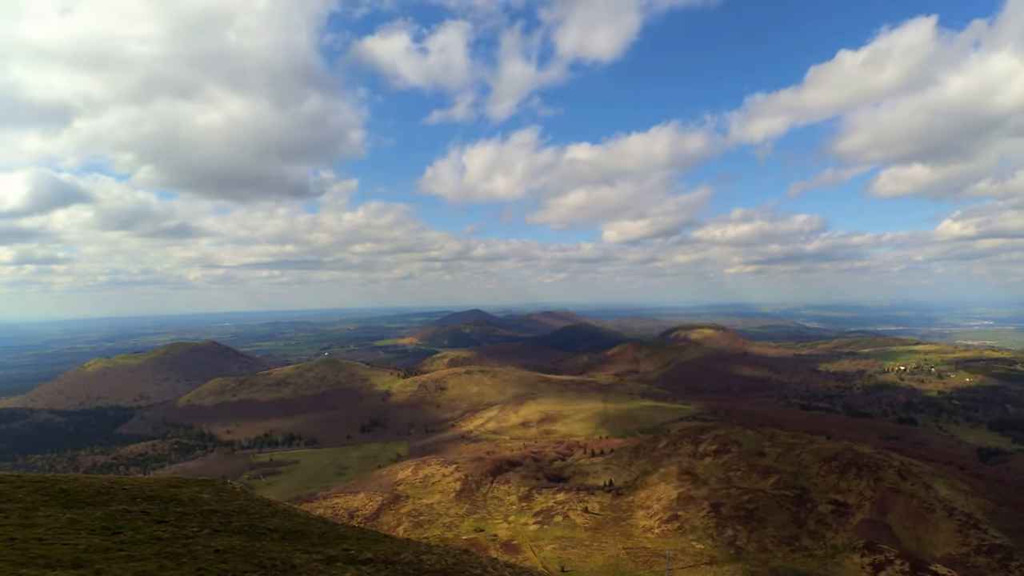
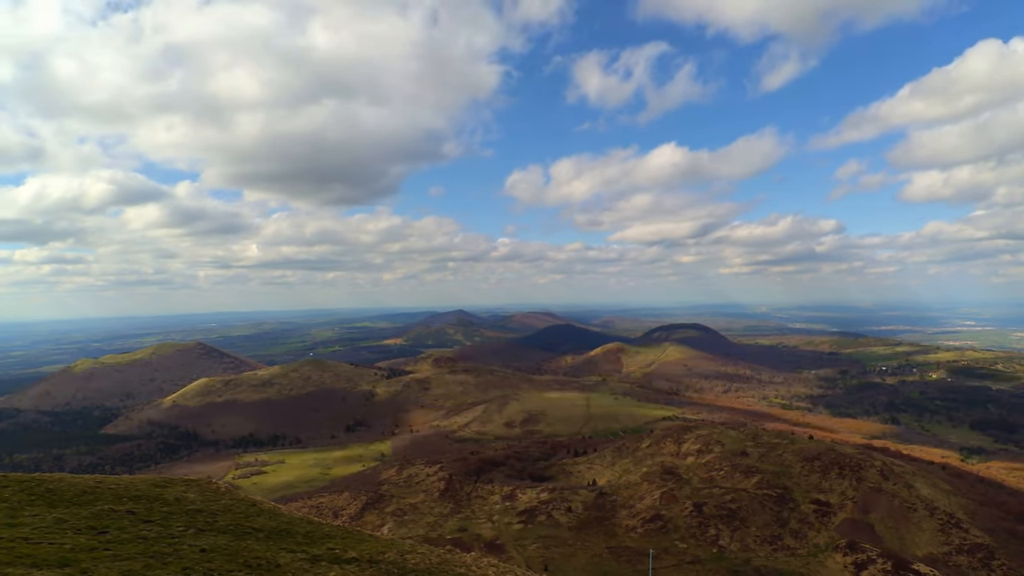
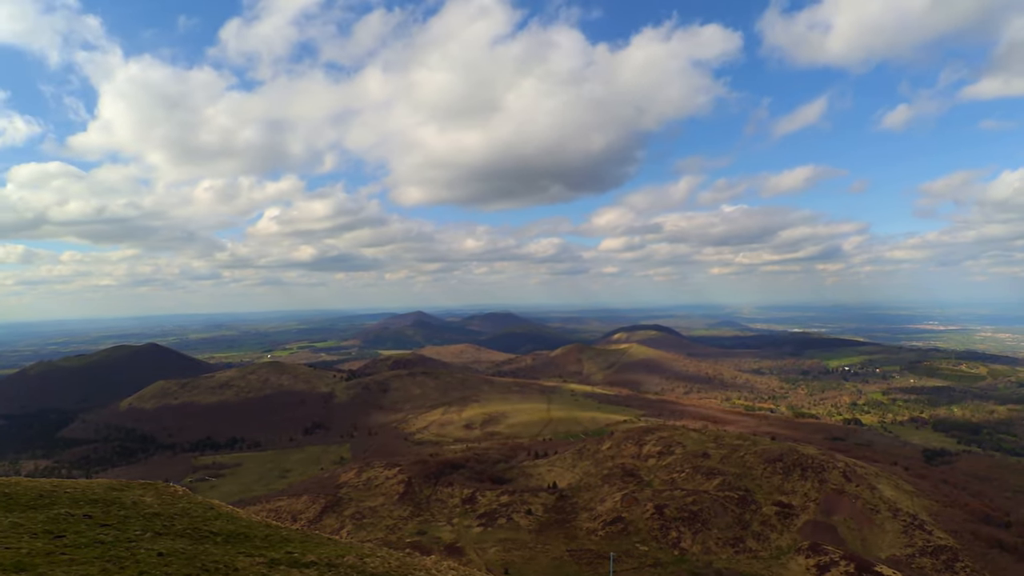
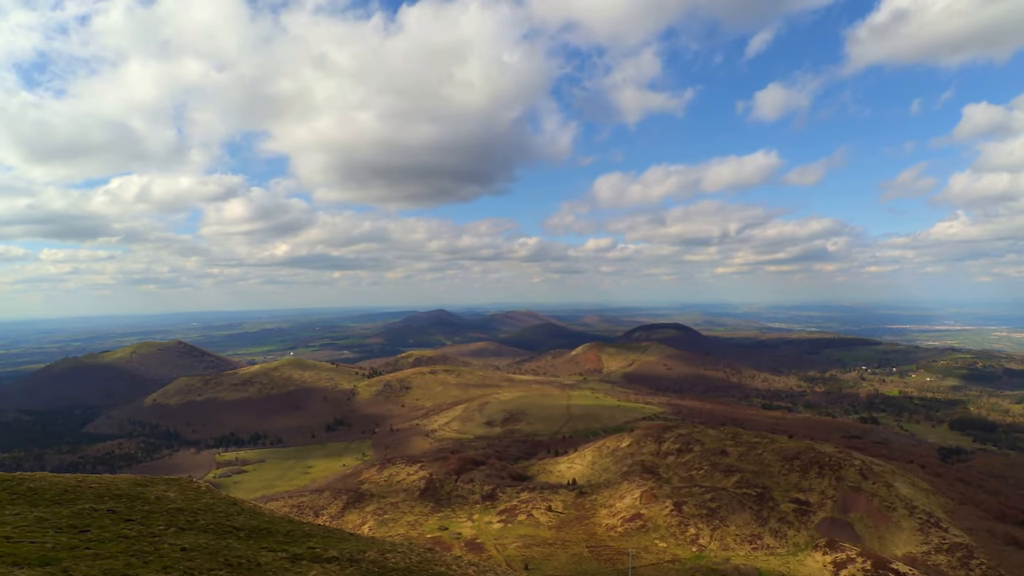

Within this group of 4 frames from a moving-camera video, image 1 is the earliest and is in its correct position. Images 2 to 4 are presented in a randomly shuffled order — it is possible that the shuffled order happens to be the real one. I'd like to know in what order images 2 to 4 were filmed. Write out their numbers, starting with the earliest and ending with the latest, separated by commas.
2, 4, 3
